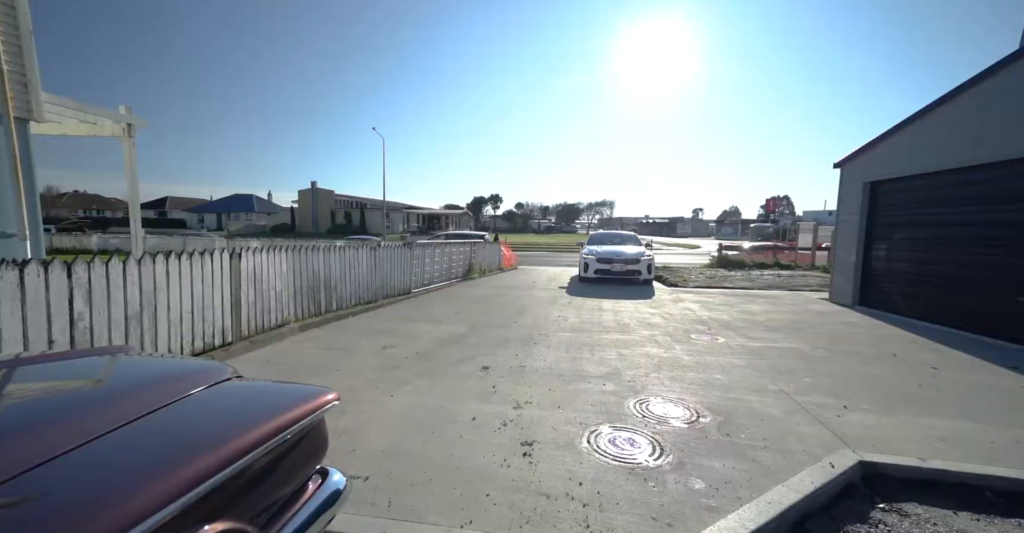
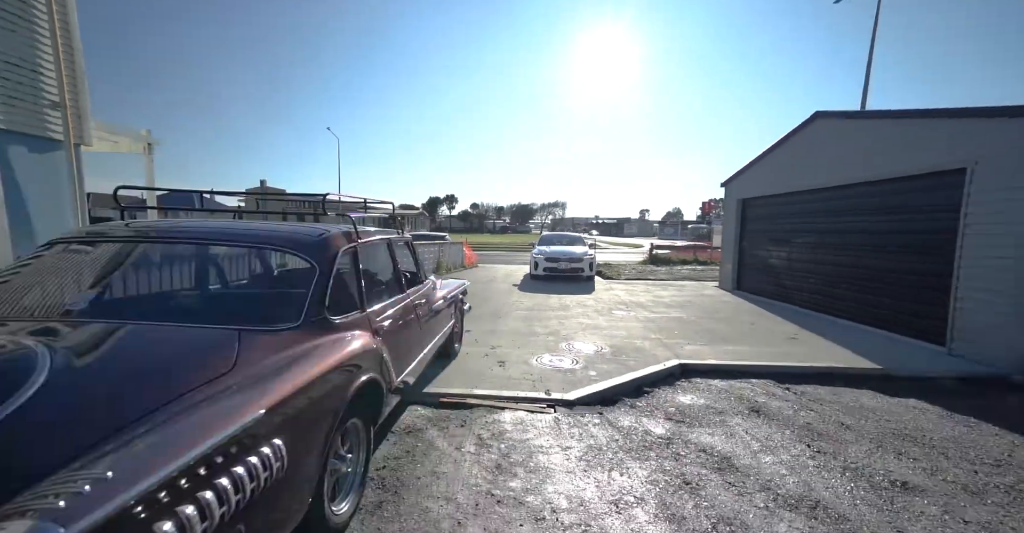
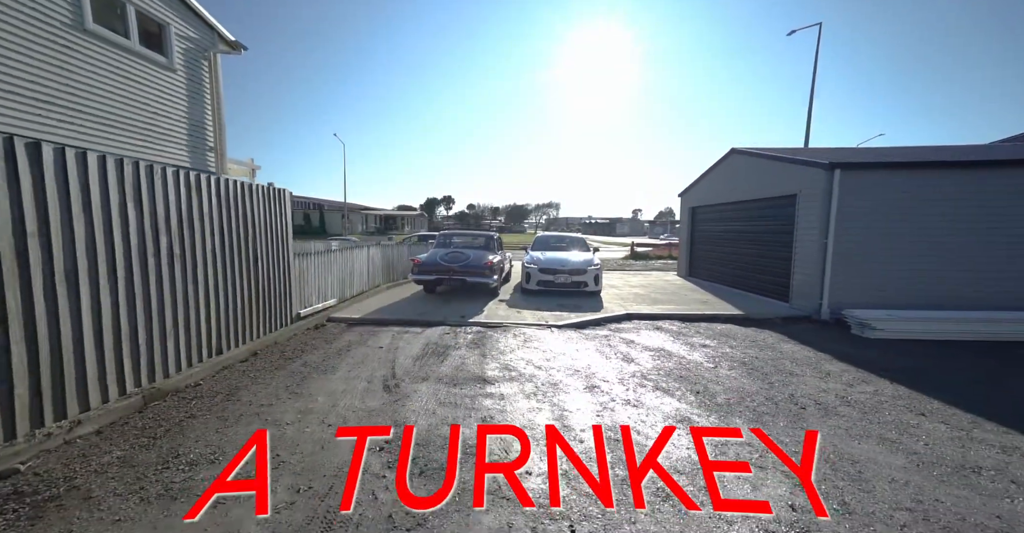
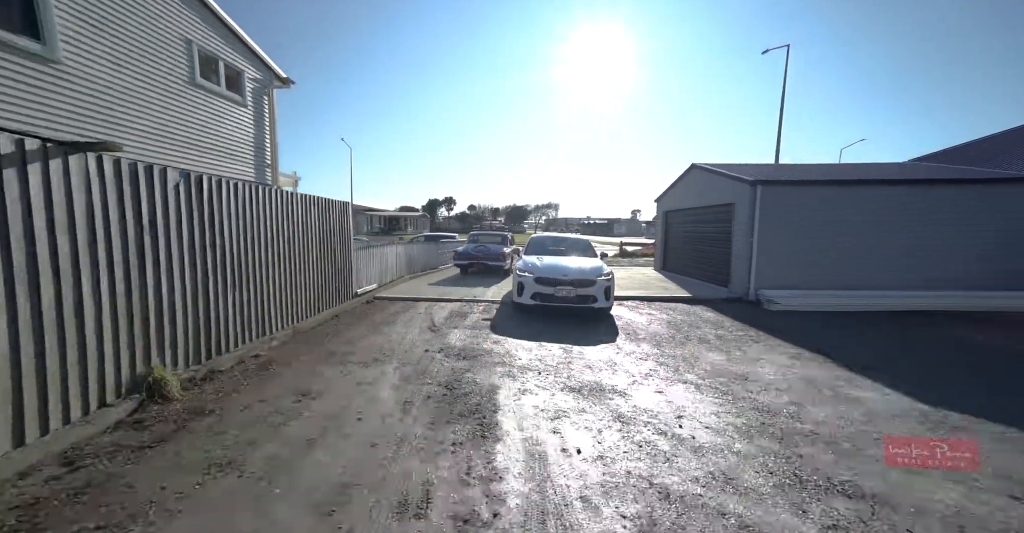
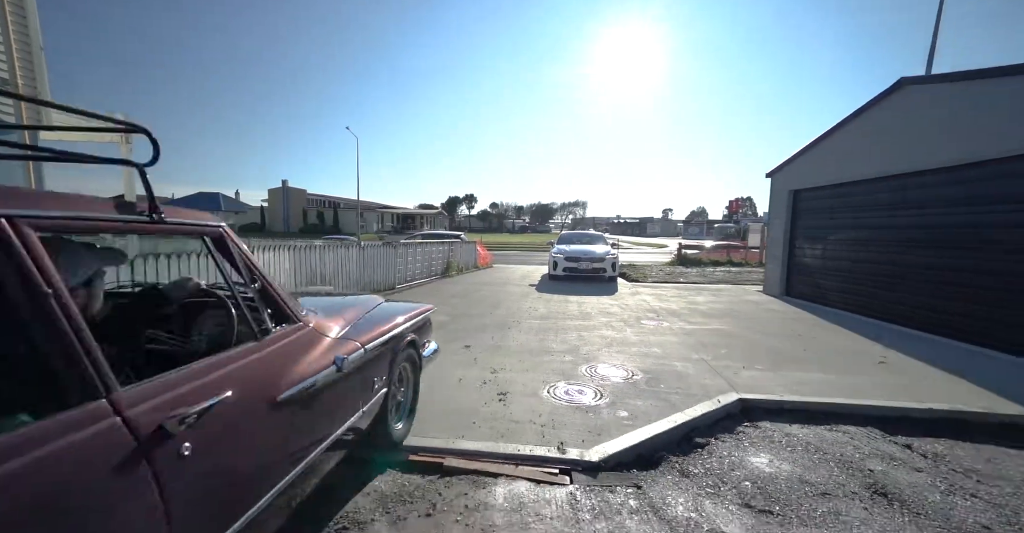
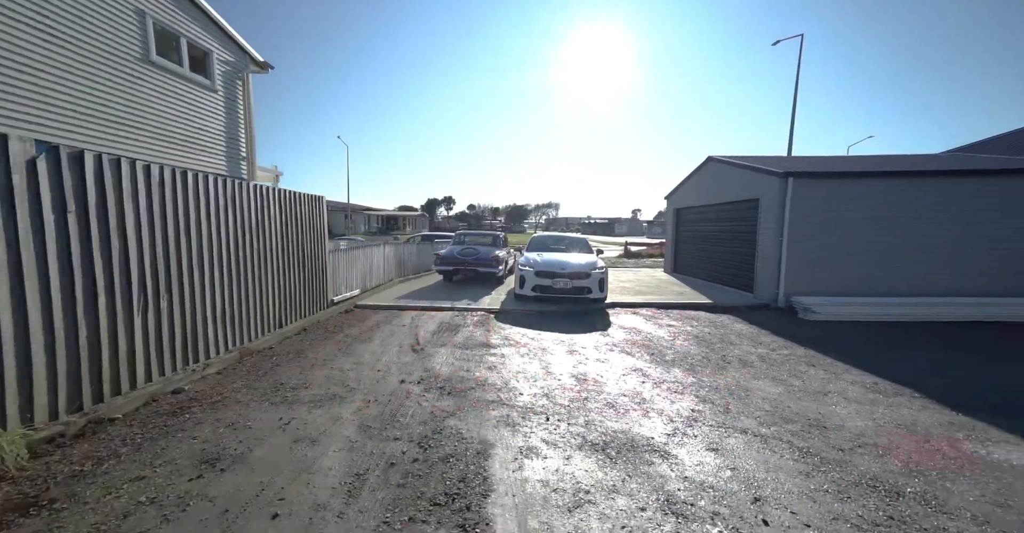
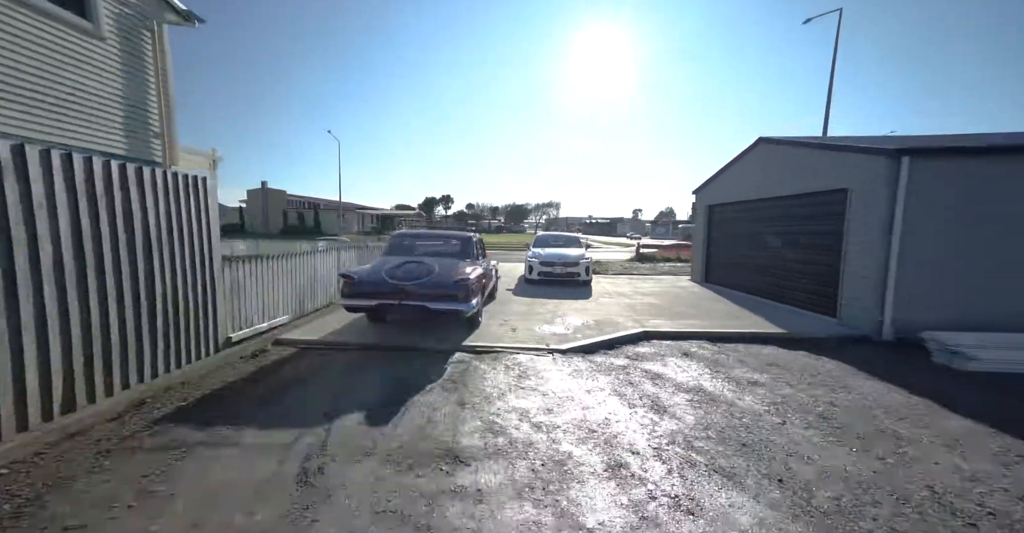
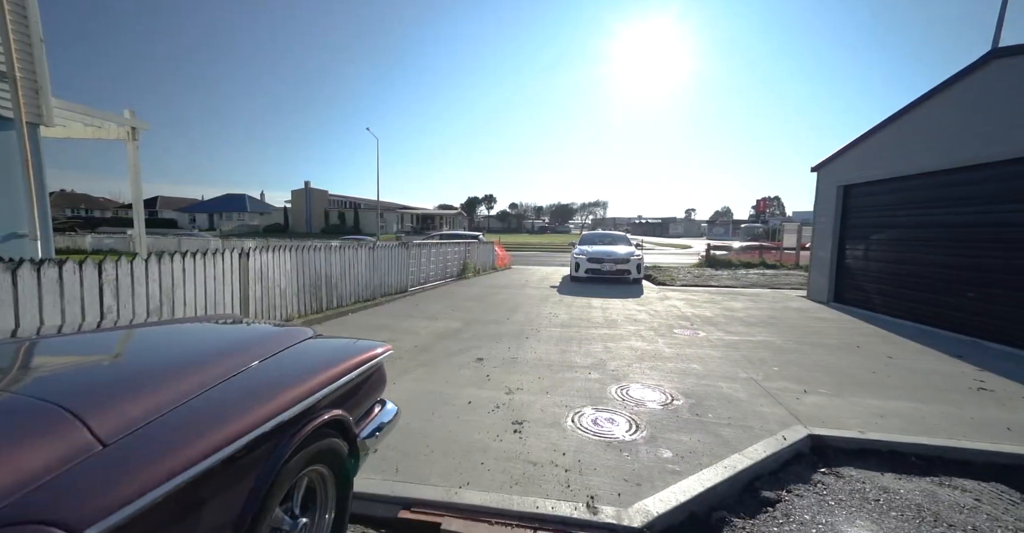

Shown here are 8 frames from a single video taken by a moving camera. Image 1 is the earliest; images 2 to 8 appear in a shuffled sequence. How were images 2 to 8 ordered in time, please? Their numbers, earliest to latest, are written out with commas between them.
8, 5, 2, 7, 3, 6, 4
